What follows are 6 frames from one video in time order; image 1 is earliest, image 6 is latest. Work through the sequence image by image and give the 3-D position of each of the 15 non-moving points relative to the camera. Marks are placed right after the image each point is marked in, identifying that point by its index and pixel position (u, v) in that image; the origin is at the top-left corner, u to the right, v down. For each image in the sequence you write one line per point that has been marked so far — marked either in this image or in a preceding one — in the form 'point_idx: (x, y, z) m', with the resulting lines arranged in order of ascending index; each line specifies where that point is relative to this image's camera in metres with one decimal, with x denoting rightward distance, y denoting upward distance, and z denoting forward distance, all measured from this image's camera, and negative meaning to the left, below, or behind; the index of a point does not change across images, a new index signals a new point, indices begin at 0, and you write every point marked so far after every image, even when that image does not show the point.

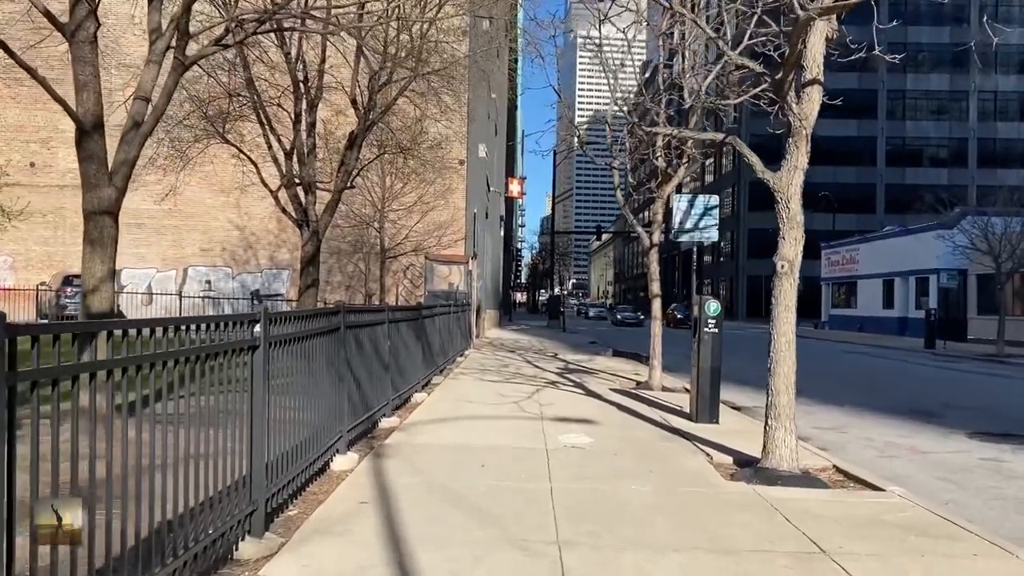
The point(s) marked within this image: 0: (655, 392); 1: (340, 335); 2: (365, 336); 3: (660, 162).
0: (+2.4, -1.7, +13.8) m
1: (-1.6, -0.4, +7.6) m
2: (-1.5, -0.5, +8.7) m
3: (+2.5, +2.2, +14.4) m
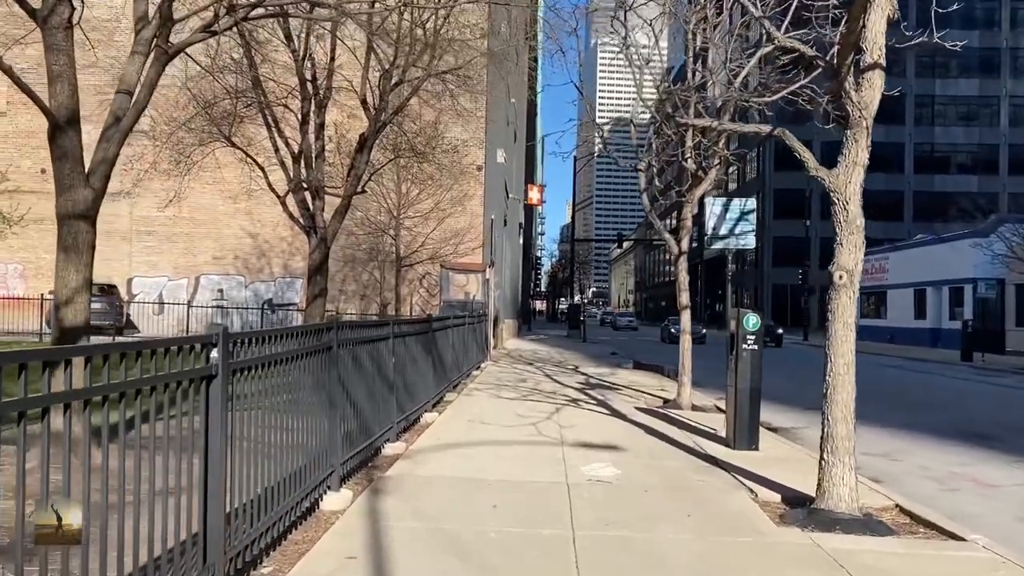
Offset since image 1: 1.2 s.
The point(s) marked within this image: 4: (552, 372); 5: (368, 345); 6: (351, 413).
0: (+2.6, -1.9, +12.8) m
1: (-1.4, -0.6, +6.7) m
2: (-1.4, -0.6, +7.8) m
3: (+2.8, +2.0, +13.4) m
4: (+0.9, -1.9, +19.2) m
5: (-1.4, -0.6, +8.0) m
6: (-1.4, -1.1, +7.3) m
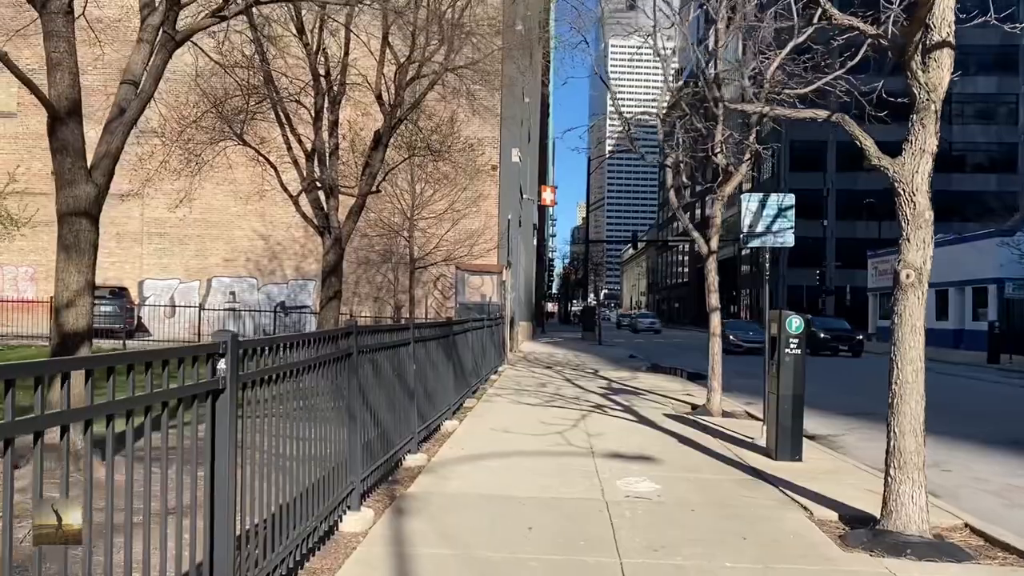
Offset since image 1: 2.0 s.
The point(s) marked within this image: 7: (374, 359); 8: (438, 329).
0: (+3.0, -1.9, +12.2) m
1: (-1.2, -0.6, +6.2) m
2: (-1.1, -0.6, +7.3) m
3: (+3.2, +2.0, +12.9) m
4: (+1.3, -2.0, +18.7) m
5: (-1.1, -0.6, +7.5) m
6: (-1.1, -1.1, +6.8) m
7: (-1.1, -0.6, +7.0) m
8: (-0.9, -0.5, +10.0) m
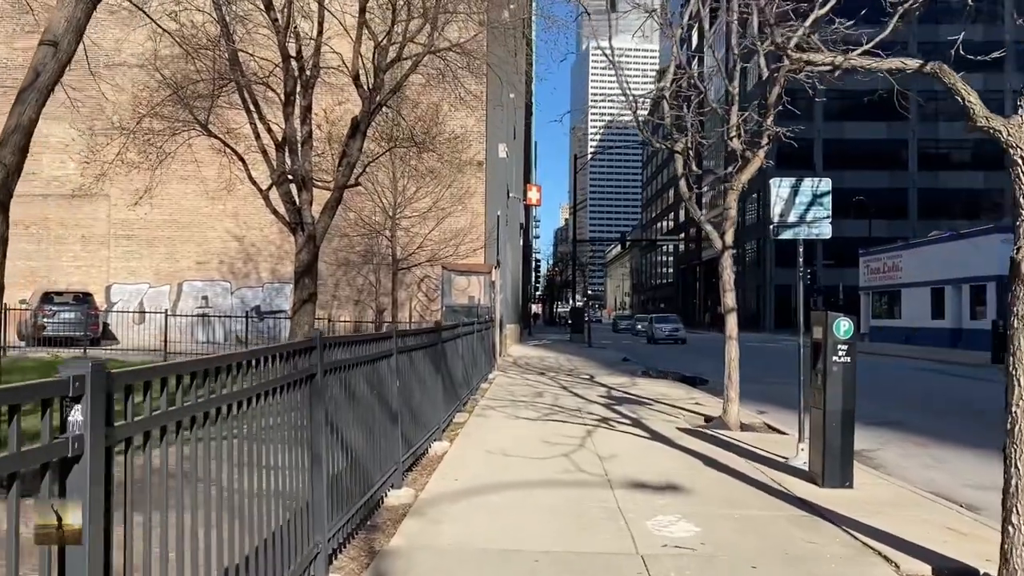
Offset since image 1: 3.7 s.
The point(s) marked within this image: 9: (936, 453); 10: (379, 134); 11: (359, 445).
0: (+2.9, -1.9, +10.9) m
1: (-1.1, -0.6, +4.8) m
2: (-1.1, -0.7, +5.9) m
3: (+3.1, +2.0, +11.6) m
4: (+1.2, -2.0, +17.4) m
5: (-1.1, -0.6, +6.1) m
6: (-1.1, -1.1, +5.4) m
7: (-1.1, -0.6, +5.7) m
8: (-0.9, -0.5, +8.7) m
9: (+5.3, -2.1, +10.6) m
10: (-2.8, +3.2, +17.5) m
11: (-1.1, -1.1, +5.8) m
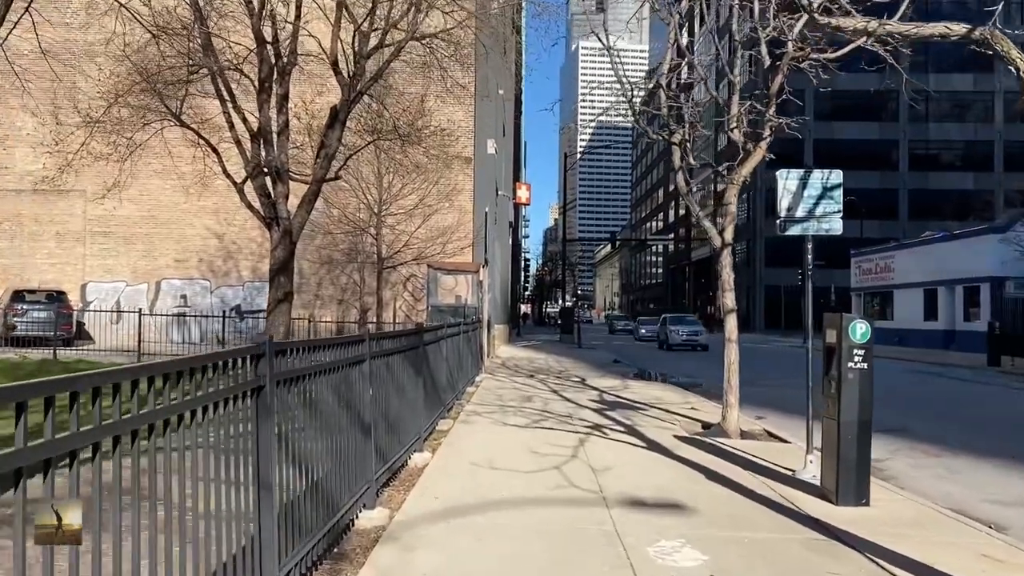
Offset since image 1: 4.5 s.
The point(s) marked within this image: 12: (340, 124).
0: (+2.7, -1.9, +10.3) m
1: (-1.2, -0.5, +4.1) m
2: (-1.2, -0.6, +5.3) m
3: (+2.9, +2.0, +11.0) m
4: (+0.9, -2.0, +16.7) m
5: (-1.2, -0.6, +5.4) m
6: (-1.2, -1.1, +4.7) m
7: (-1.2, -0.6, +5.0) m
8: (-1.0, -0.5, +8.0) m
9: (+5.2, -2.1, +10.0) m
10: (-3.0, +3.2, +16.7) m
11: (-1.1, -1.1, +5.1) m
12: (-2.6, +2.5, +12.7) m
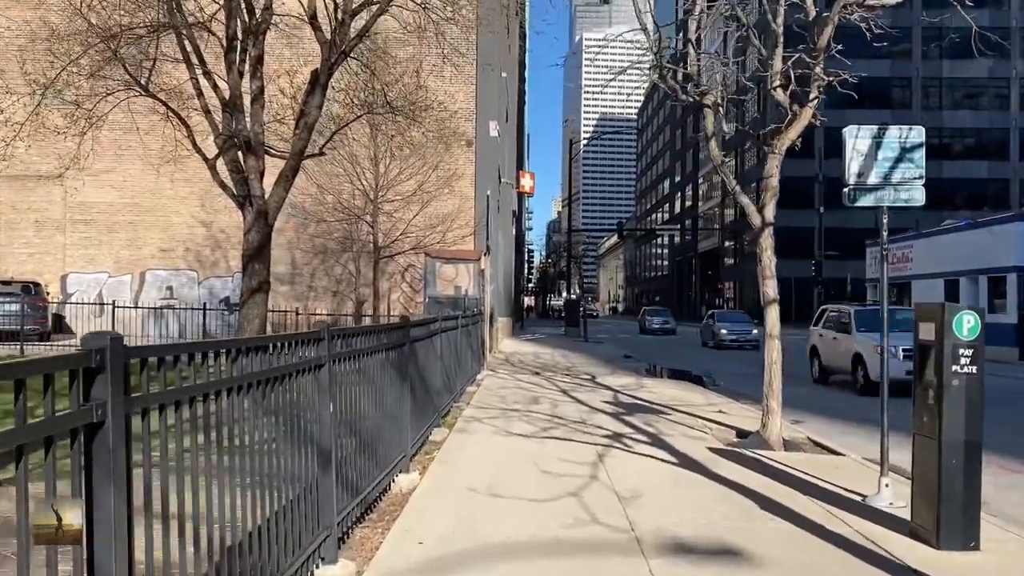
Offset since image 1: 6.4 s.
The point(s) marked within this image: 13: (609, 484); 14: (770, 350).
0: (+2.8, -1.8, +8.8) m
1: (-1.2, -0.5, +2.6) m
2: (-1.1, -0.5, +3.7) m
3: (+3.0, +2.2, +9.4) m
4: (+1.0, -1.8, +15.2) m
5: (-1.1, -0.5, +3.9) m
6: (-1.1, -1.0, +3.2) m
7: (-1.1, -0.5, +3.5) m
8: (-1.0, -0.4, +6.5) m
9: (+5.2, -1.9, +8.4) m
10: (-2.9, +3.4, +15.2) m
11: (-1.1, -1.0, +3.6) m
12: (-2.5, +2.6, +11.1) m
13: (+0.8, -1.6, +6.8) m
14: (+2.9, -0.7, +9.3) m
